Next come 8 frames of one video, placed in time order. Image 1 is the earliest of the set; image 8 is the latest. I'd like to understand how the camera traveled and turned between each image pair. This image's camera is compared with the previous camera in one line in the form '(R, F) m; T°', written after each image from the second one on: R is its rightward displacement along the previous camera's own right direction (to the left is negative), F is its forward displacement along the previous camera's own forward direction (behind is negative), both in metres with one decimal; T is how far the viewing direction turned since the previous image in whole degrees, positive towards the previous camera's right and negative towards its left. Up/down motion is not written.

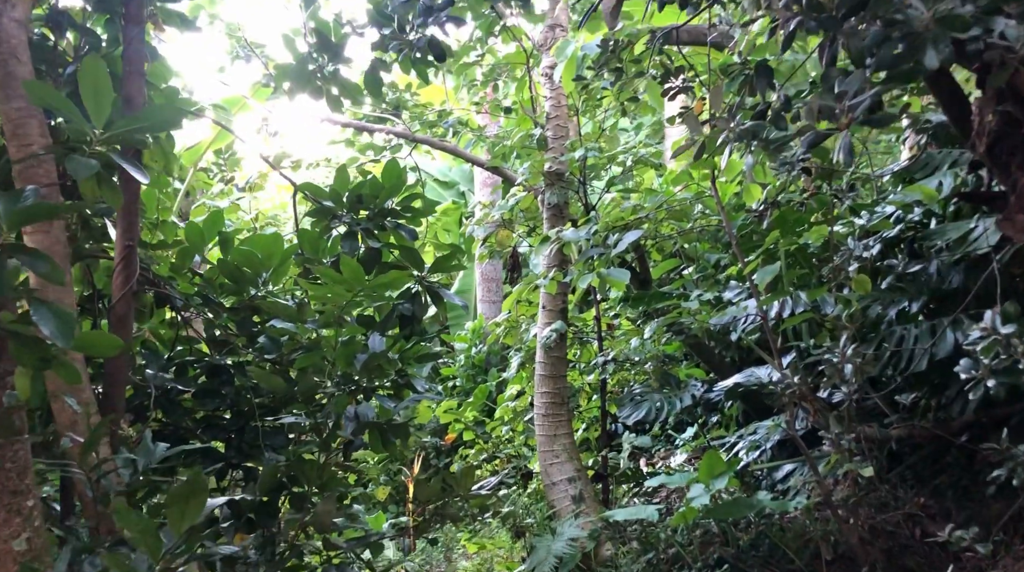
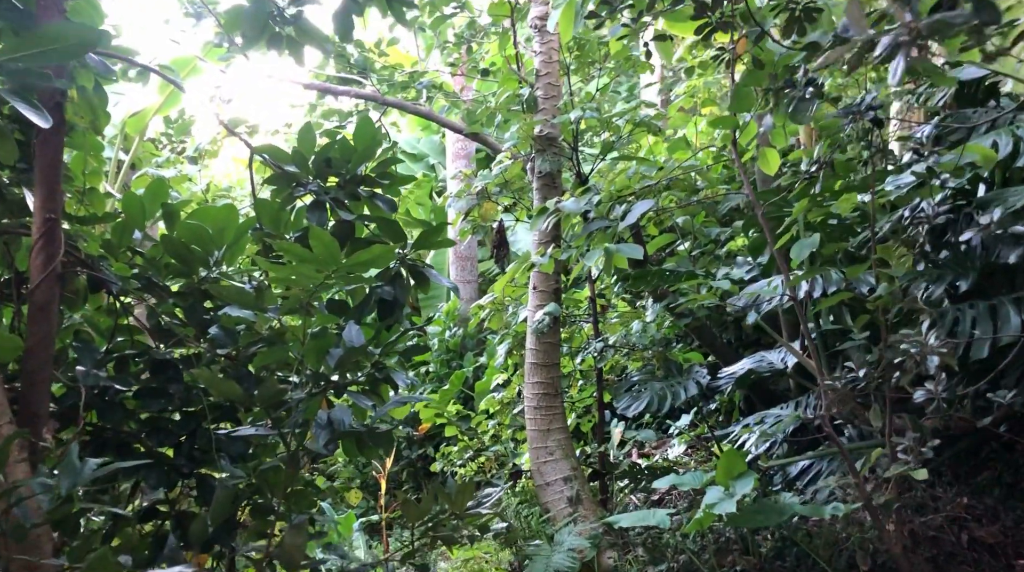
(-0.1, +0.4) m; +2°
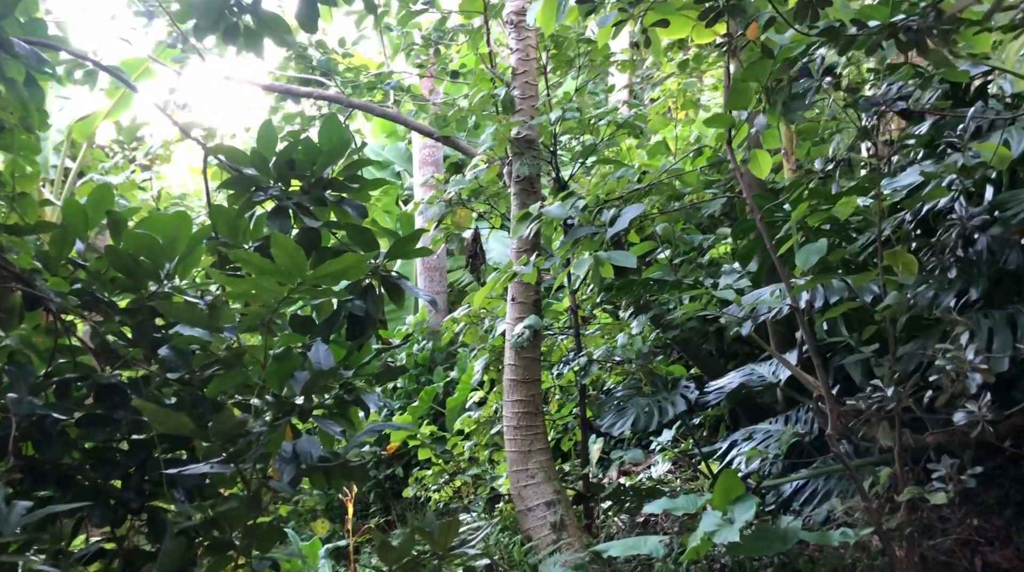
(0.0, +0.2) m; +2°
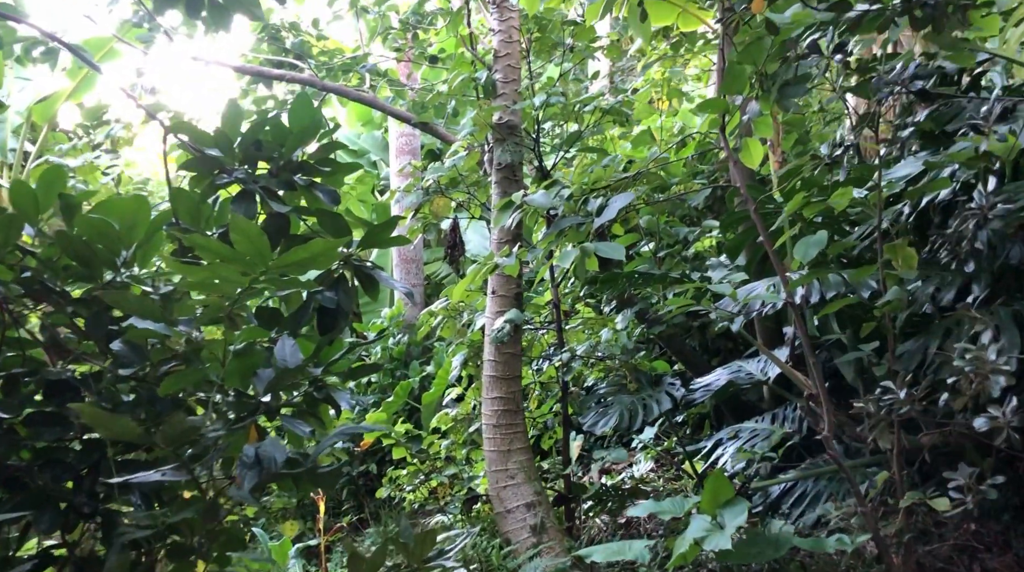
(0.0, +0.1) m; +1°
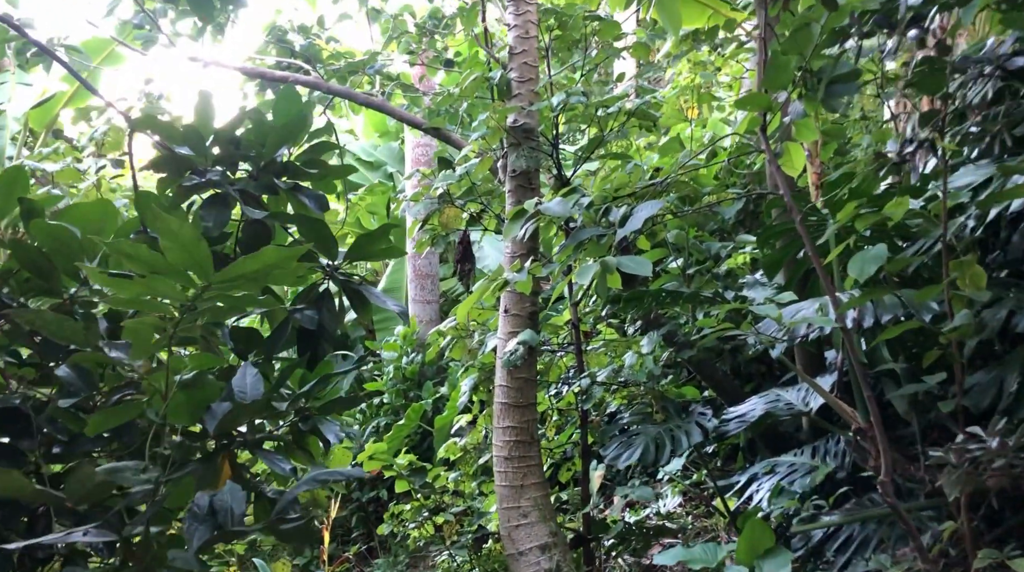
(0.0, +0.3) m; -1°
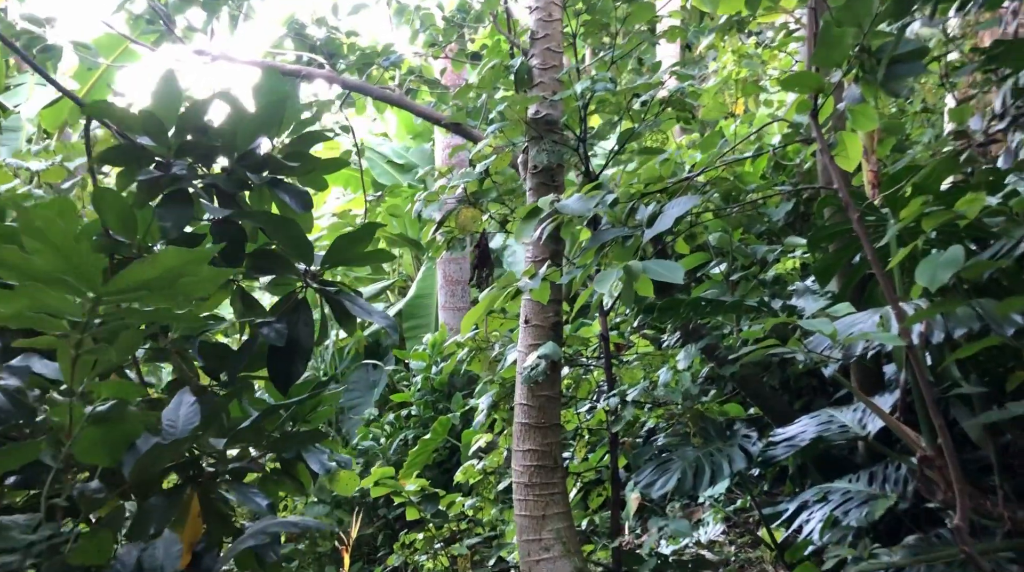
(+0.1, +0.3) m; -2°
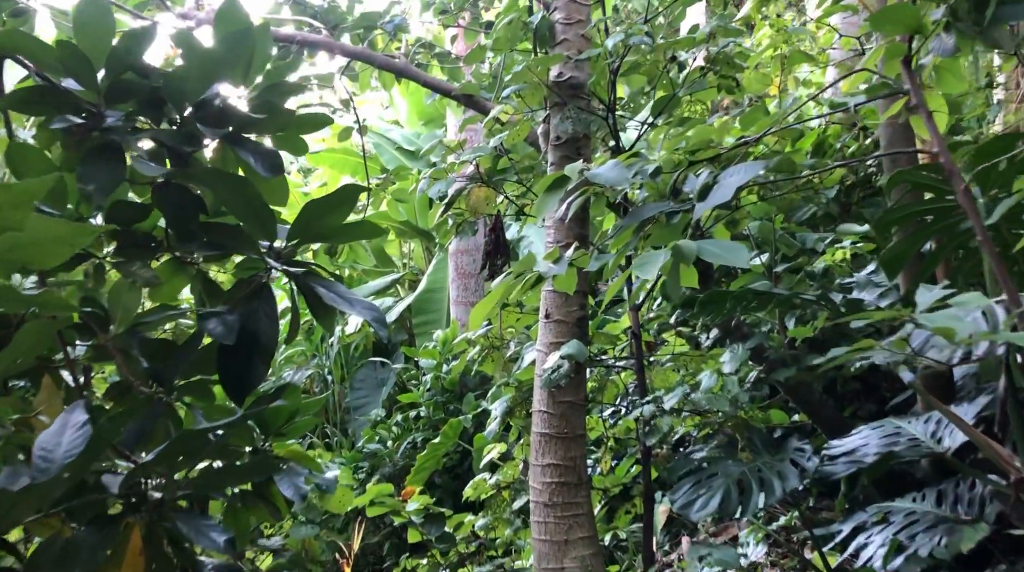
(0.0, +0.4) m; -1°
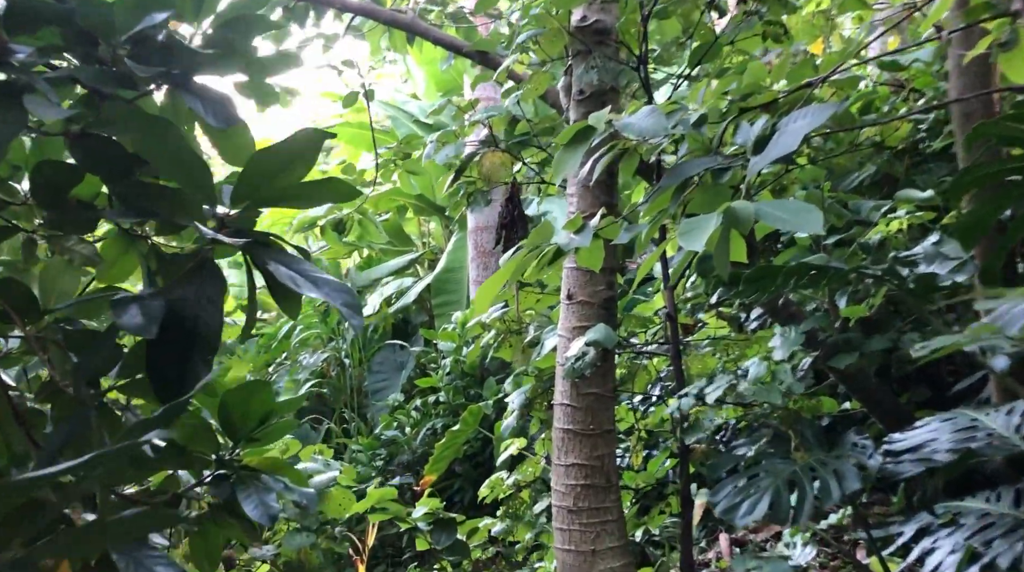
(0.0, +0.3) m; -1°
